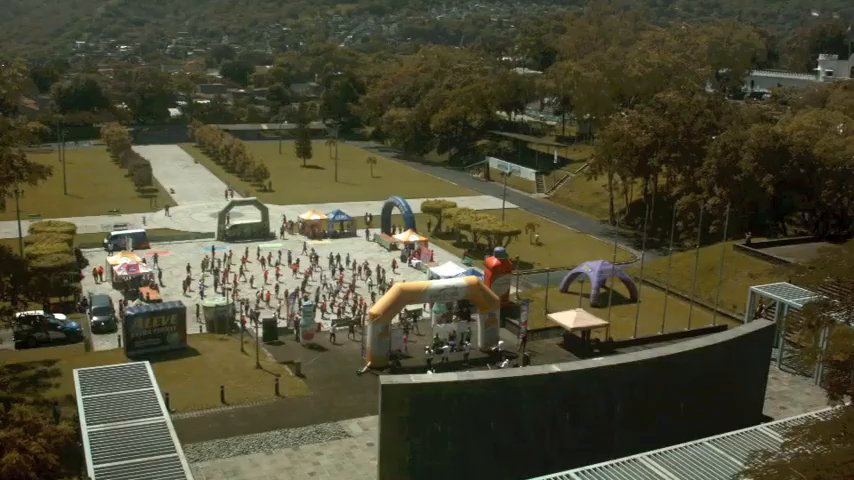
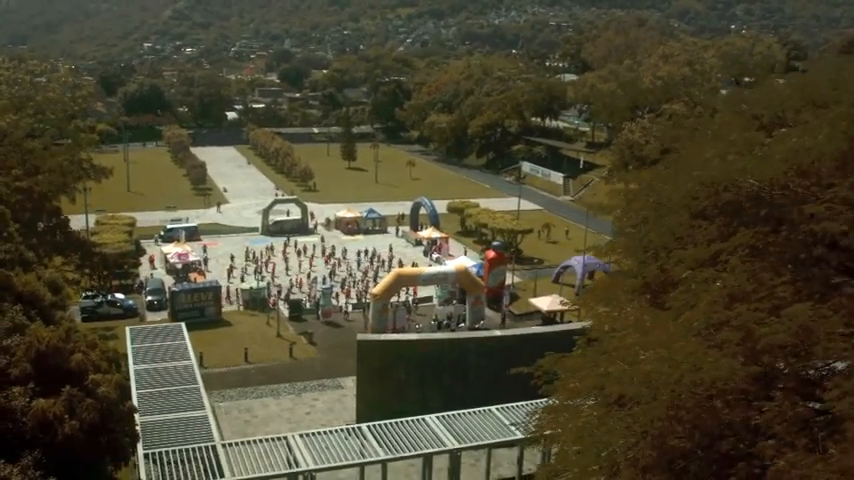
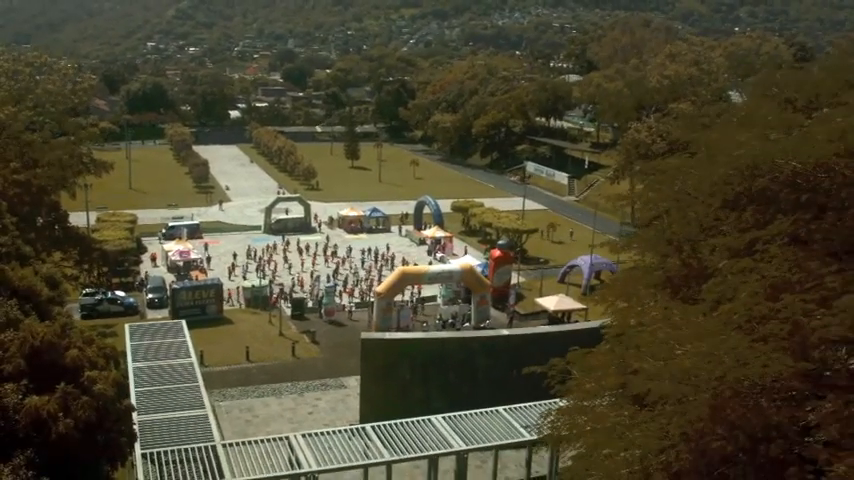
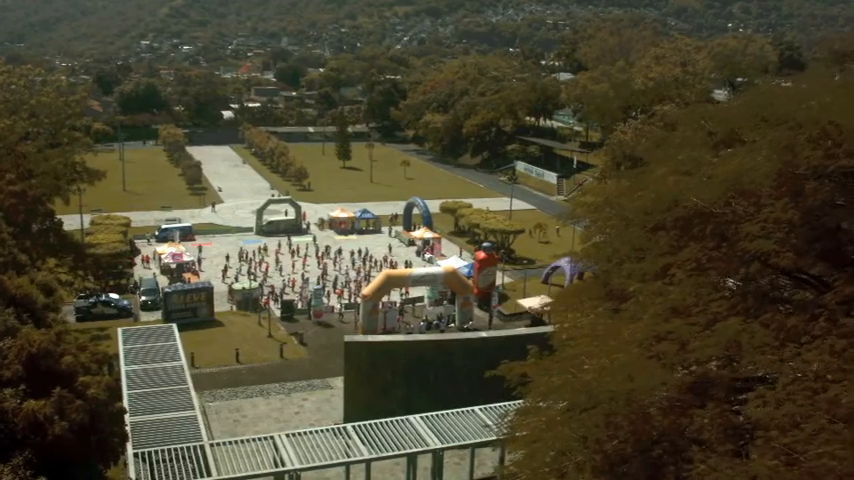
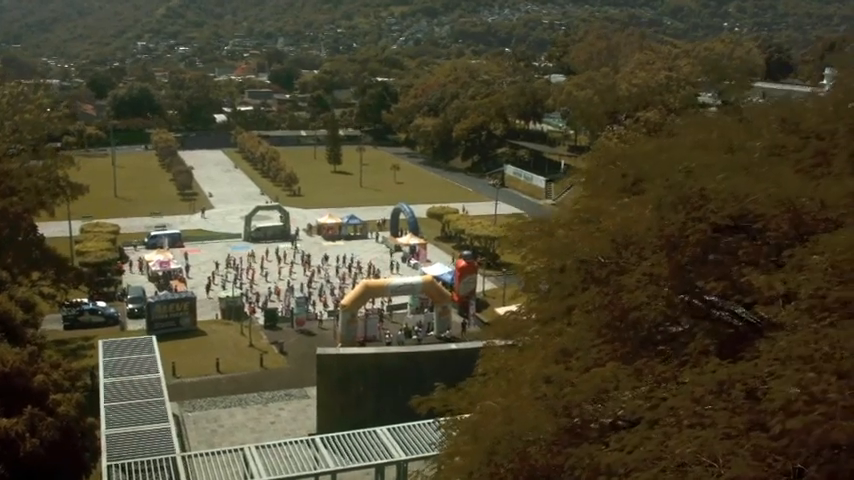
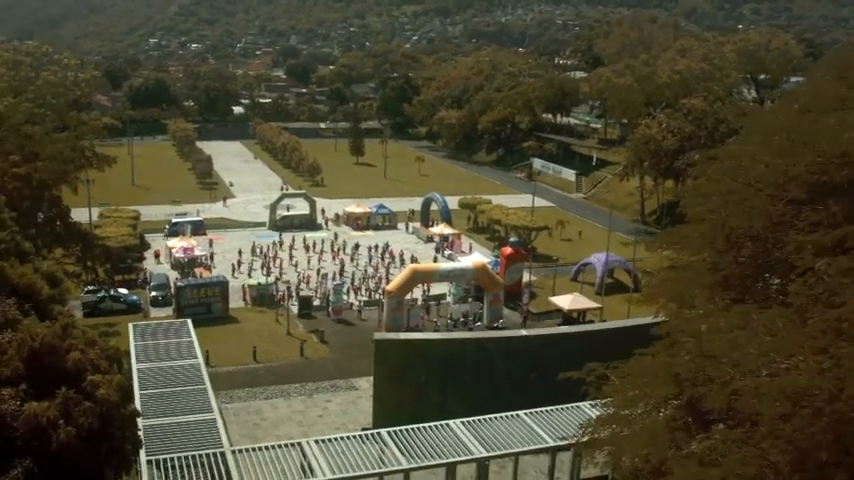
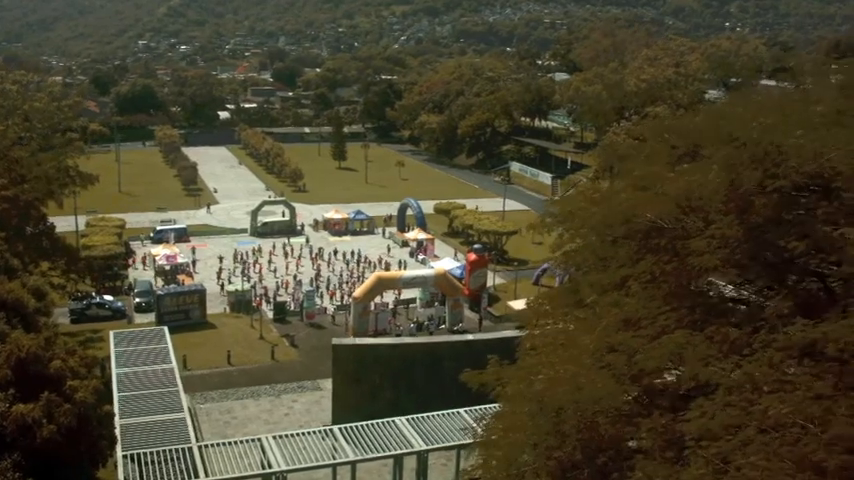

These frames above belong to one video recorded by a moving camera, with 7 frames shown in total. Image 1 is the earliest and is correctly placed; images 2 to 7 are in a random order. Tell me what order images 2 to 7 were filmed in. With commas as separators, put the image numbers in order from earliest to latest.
6, 3, 2, 4, 7, 5
